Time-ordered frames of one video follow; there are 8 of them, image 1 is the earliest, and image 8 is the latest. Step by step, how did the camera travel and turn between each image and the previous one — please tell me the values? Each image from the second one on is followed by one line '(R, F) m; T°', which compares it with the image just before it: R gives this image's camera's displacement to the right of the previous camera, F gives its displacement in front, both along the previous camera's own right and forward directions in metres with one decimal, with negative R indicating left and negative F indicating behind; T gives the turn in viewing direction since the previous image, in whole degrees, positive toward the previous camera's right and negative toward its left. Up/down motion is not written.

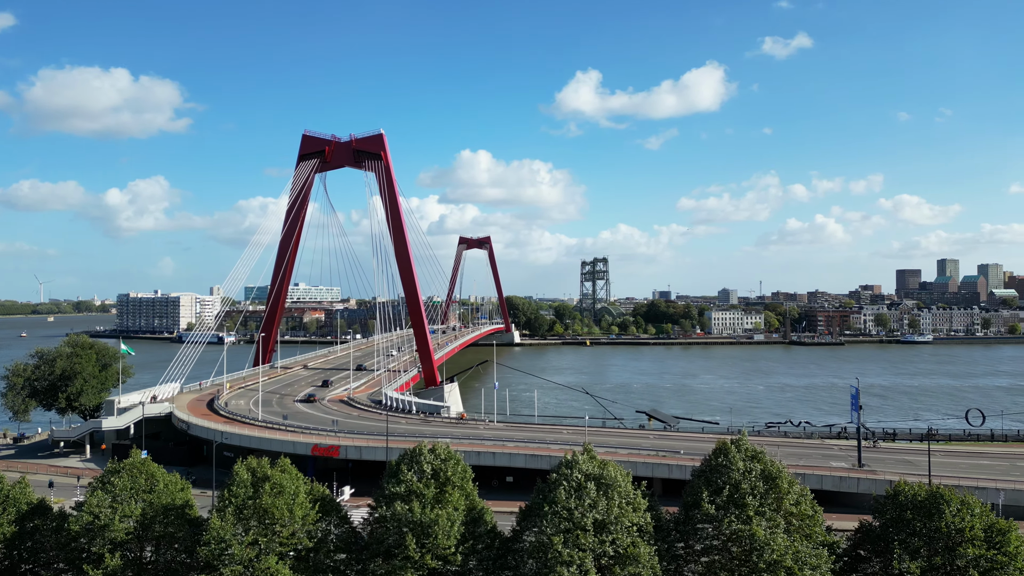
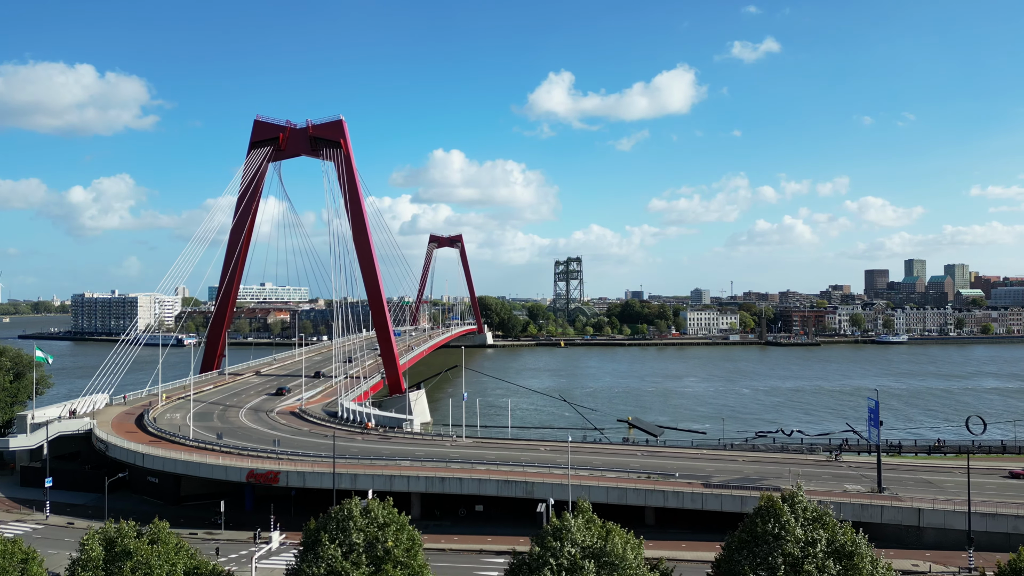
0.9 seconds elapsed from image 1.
(+0.1, +1.9) m; +2°
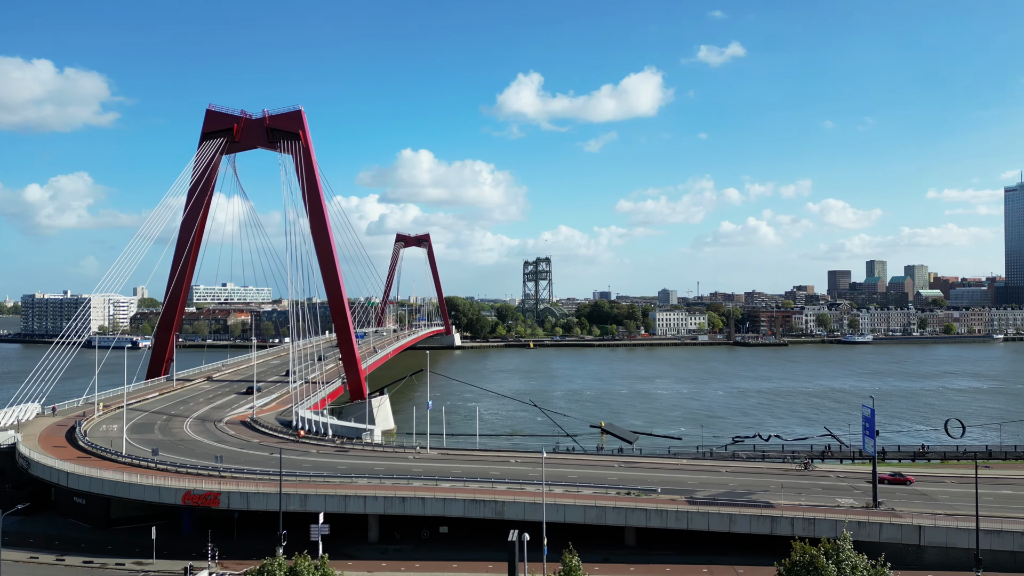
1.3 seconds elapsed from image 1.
(0.0, +1.0) m; +3°
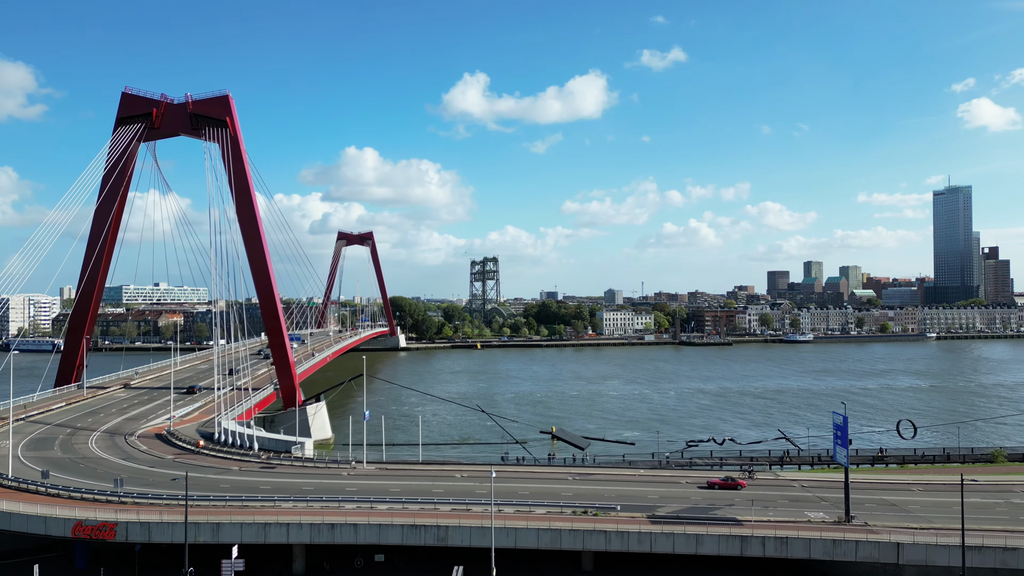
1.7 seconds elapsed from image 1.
(0.0, +1.1) m; +4°
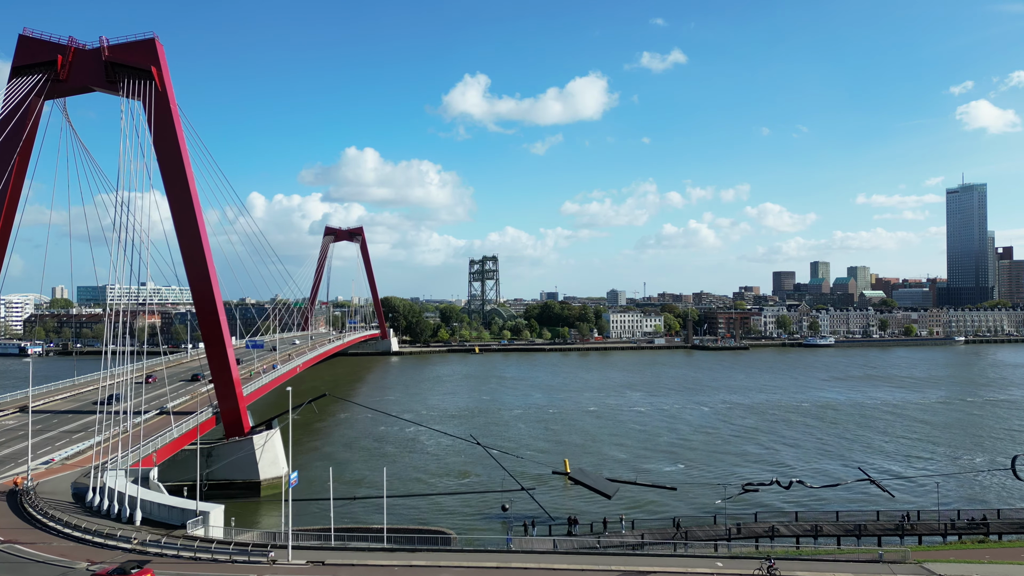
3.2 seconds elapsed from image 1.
(-0.1, +4.6) m; 0°
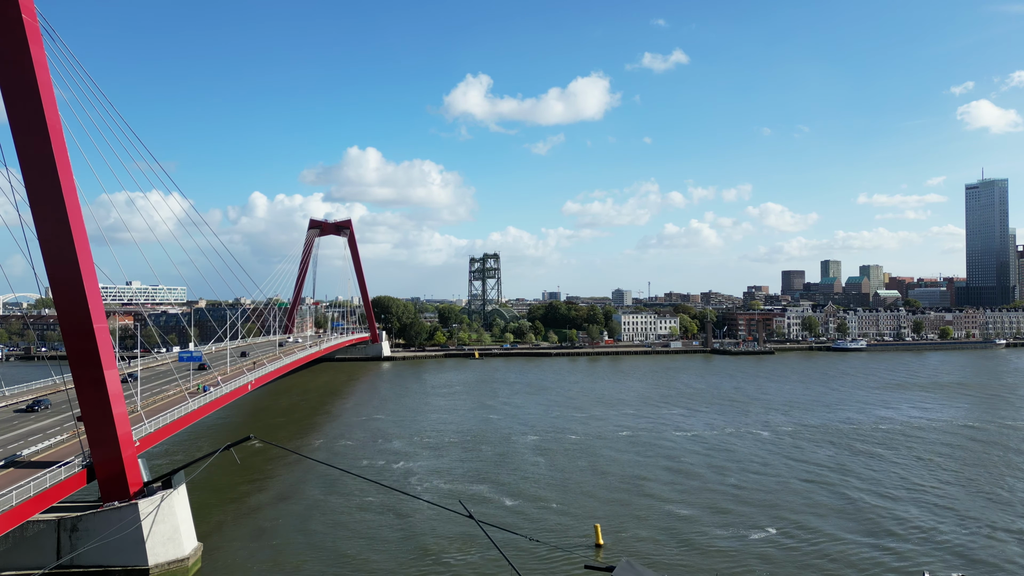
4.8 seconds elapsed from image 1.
(-0.1, +5.4) m; 0°
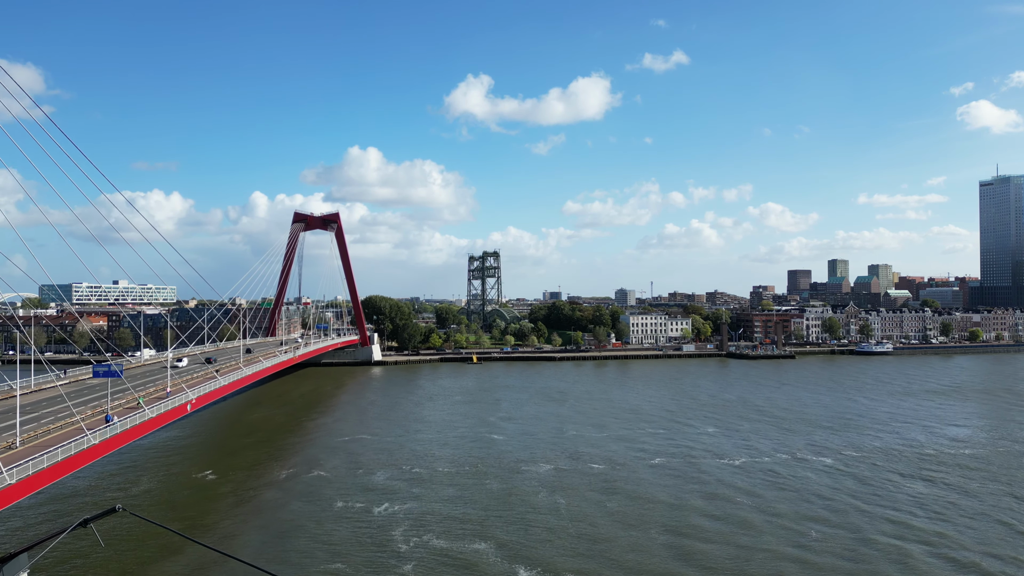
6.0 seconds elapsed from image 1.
(0.0, +4.1) m; 0°
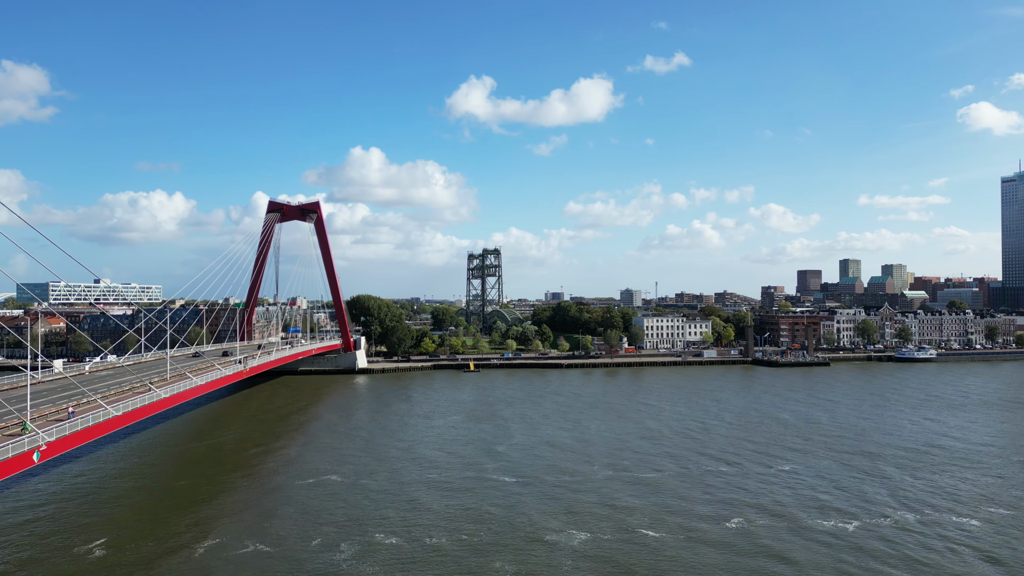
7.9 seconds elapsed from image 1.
(0.0, +5.5) m; 0°
